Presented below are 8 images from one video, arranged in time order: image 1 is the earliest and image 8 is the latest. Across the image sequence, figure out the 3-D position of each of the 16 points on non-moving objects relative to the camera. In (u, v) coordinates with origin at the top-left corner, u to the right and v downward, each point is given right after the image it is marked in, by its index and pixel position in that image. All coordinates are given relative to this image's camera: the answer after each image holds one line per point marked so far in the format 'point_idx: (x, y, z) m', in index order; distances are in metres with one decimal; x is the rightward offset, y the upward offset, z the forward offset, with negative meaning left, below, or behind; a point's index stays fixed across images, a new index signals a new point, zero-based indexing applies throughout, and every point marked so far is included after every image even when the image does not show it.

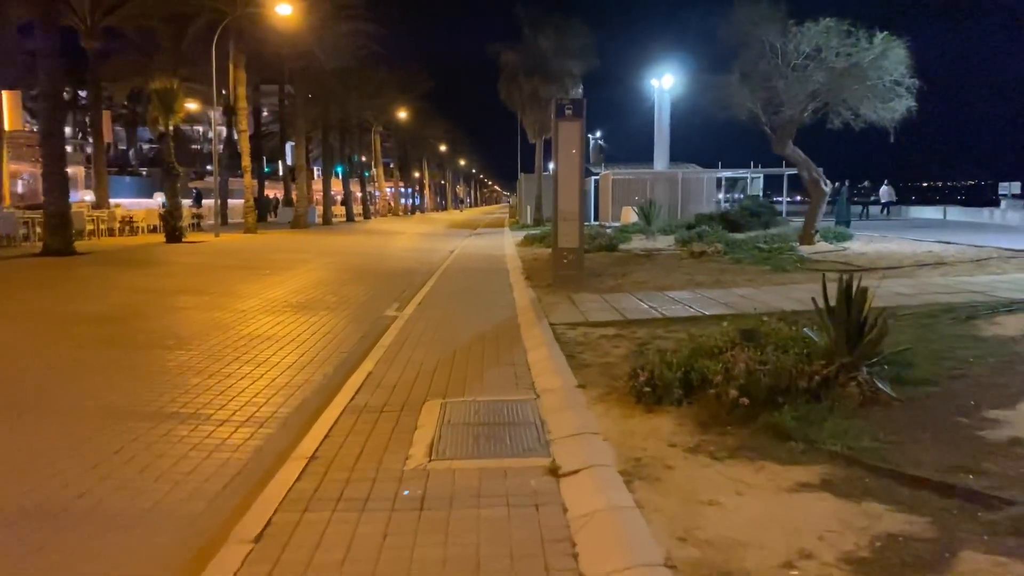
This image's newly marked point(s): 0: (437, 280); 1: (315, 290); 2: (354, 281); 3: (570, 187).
0: (-1.8, +0.2, +18.7) m
1: (-4.1, -0.1, +16.0) m
2: (-3.7, +0.1, +18.0) m
3: (+1.1, +1.9, +15.1) m
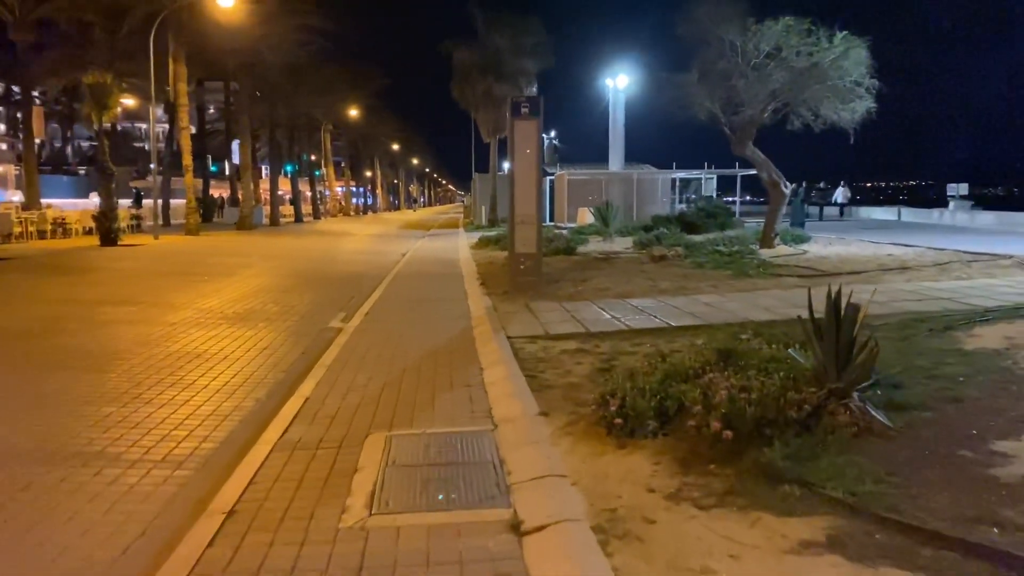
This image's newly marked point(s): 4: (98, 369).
0: (-2.8, 0.0, +17.8) m
1: (-5.0, -0.2, +15.0) m
2: (-4.7, 0.0, +17.0) m
3: (+0.3, +1.8, +14.4) m
4: (-4.7, -0.9, +8.9) m
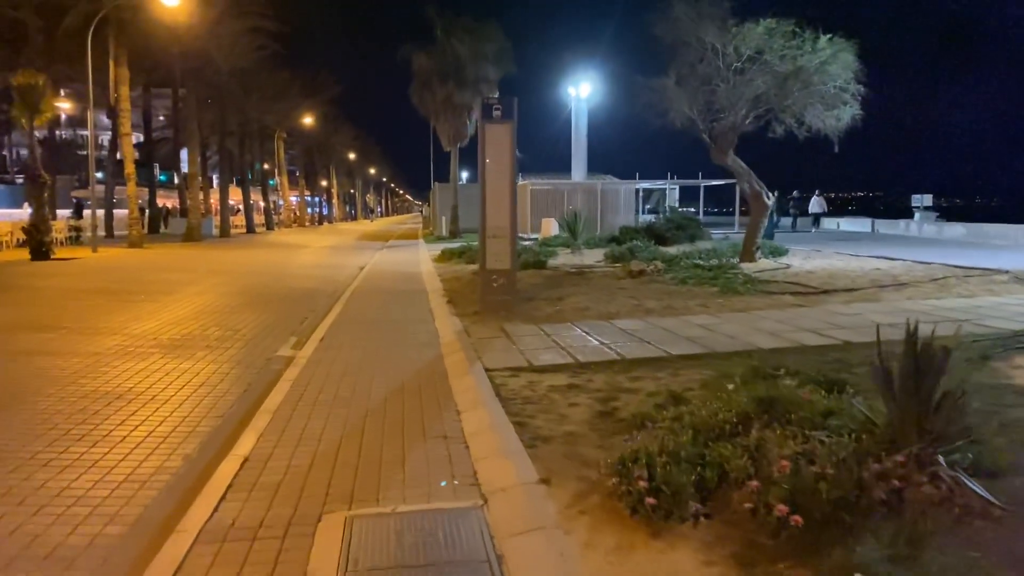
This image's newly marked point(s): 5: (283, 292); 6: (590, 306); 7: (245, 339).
0: (-3.5, -0.3, +16.3) m
1: (-5.4, -0.6, +13.4) m
2: (-5.3, -0.4, +15.4) m
3: (-0.2, +1.4, +13.1) m
4: (-4.9, -1.2, +7.3) m
5: (-5.3, -0.1, +18.5) m
6: (+1.3, -0.3, +13.0) m
7: (-4.0, -0.8, +12.1) m
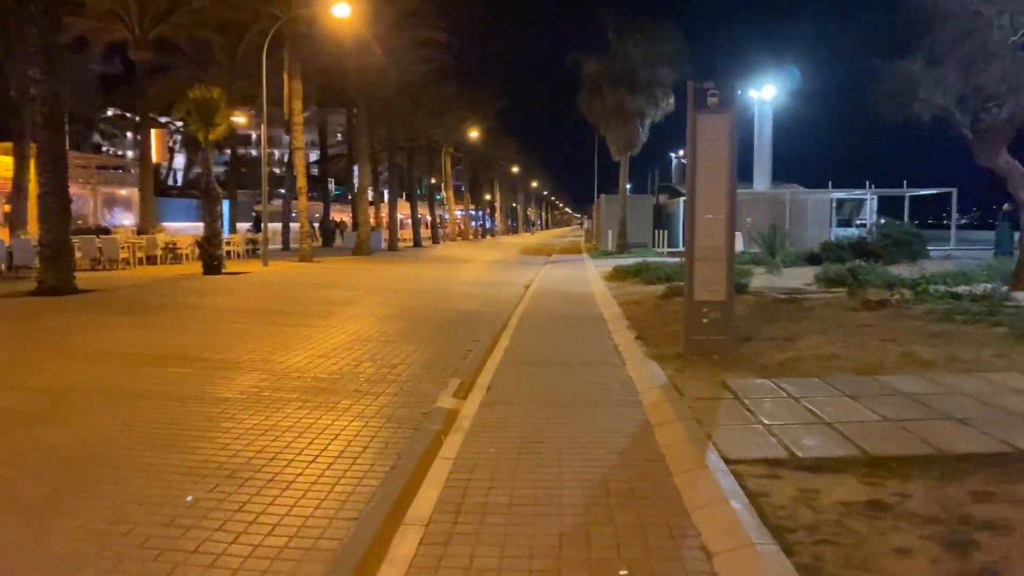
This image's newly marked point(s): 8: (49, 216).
0: (0.0, -0.8, +14.0) m
1: (-2.5, -1.0, +11.5) m
2: (-1.9, -0.8, +13.5) m
3: (+2.6, +1.0, +10.2) m
4: (-3.2, -1.5, +5.5) m
5: (-1.4, -0.6, +16.5) m
6: (+4.0, -0.8, +9.8) m
7: (-1.4, -1.2, +10.0) m
8: (-10.1, +1.6, +17.4) m
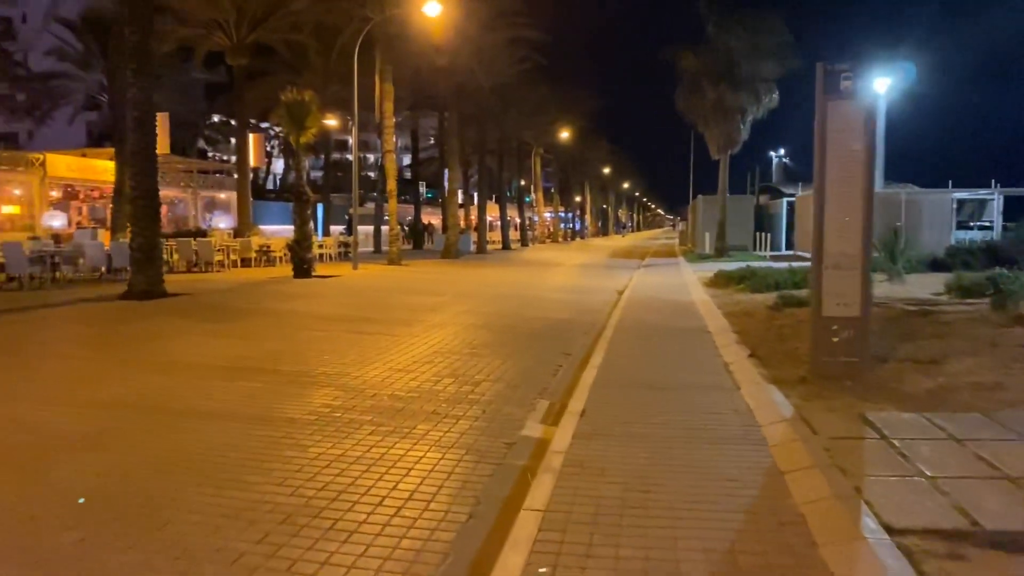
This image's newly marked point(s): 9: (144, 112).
0: (+1.5, -1.0, +12.8) m
1: (-1.3, -1.1, +10.7) m
2: (-0.4, -1.0, +12.6) m
3: (+3.7, +0.8, +8.8) m
4: (-2.6, -1.6, +4.7) m
5: (+0.4, -0.7, +15.5) m
6: (+5.0, -1.0, +8.2) m
7: (-0.3, -1.3, +9.0) m
8: (-8.2, +1.5, +17.4) m
9: (-8.0, +3.9, +17.3) m
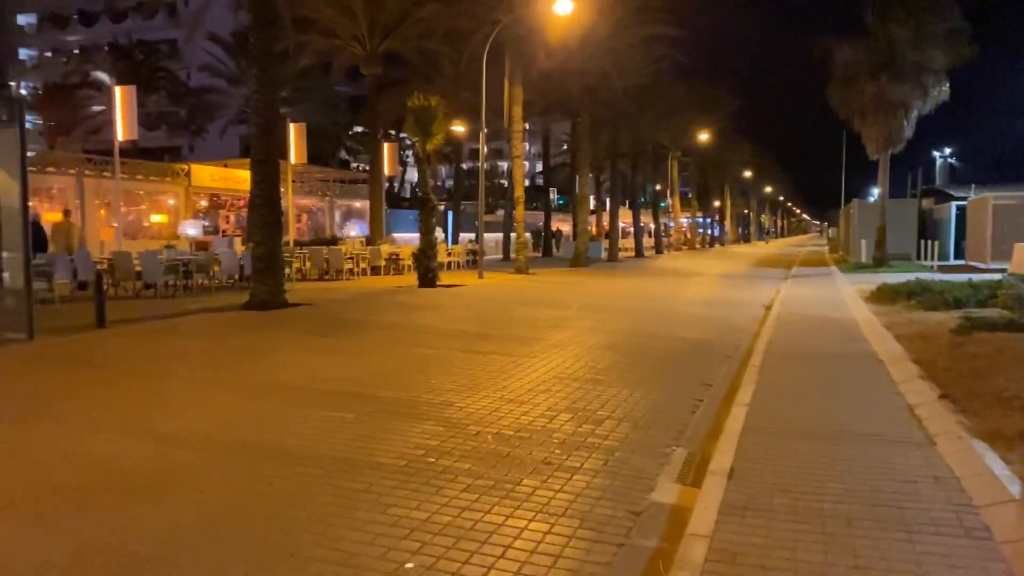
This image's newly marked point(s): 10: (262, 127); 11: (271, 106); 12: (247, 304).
0: (+3.4, -1.2, +11.0) m
1: (+0.2, -1.3, +9.3) m
2: (+1.4, -1.2, +11.1) m
3: (+4.8, +0.5, +6.7) m
4: (-2.1, -1.8, +3.7) m
5: (+2.7, -1.0, +13.8) m
6: (+6.0, -1.2, +5.9) m
7: (+0.9, -1.5, +7.6) m
8: (-5.4, +1.3, +17.1) m
9: (-5.3, +3.6, +17.0) m
10: (-5.4, +3.4, +17.0) m
11: (-5.2, +3.9, +17.0) m
12: (-5.7, -0.4, +17.2) m
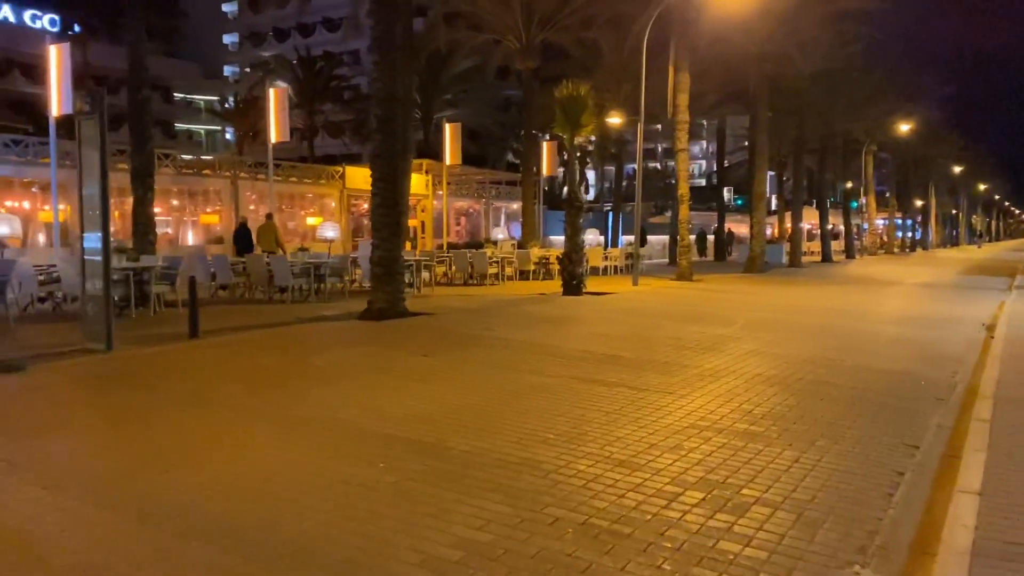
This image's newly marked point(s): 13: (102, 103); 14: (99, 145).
0: (+4.6, -1.5, +7.7) m
1: (+1.2, -1.5, +6.8) m
2: (+2.7, -1.4, +8.2) m
3: (+5.1, +0.3, +3.2) m
4: (-2.3, -1.9, +1.8) m
5: (+4.6, -1.3, +10.6) m
6: (+6.1, -1.5, +2.2) m
7: (+1.5, -1.7, +4.9) m
8: (-2.6, +1.1, +15.6) m
9: (-2.4, +3.5, +15.5) m
10: (-2.5, +3.3, +15.5) m
11: (-2.4, +3.8, +15.5) m
12: (-2.9, -0.5, +15.8) m
13: (-5.6, +2.5, +10.8) m
14: (-5.6, +1.9, +10.8) m
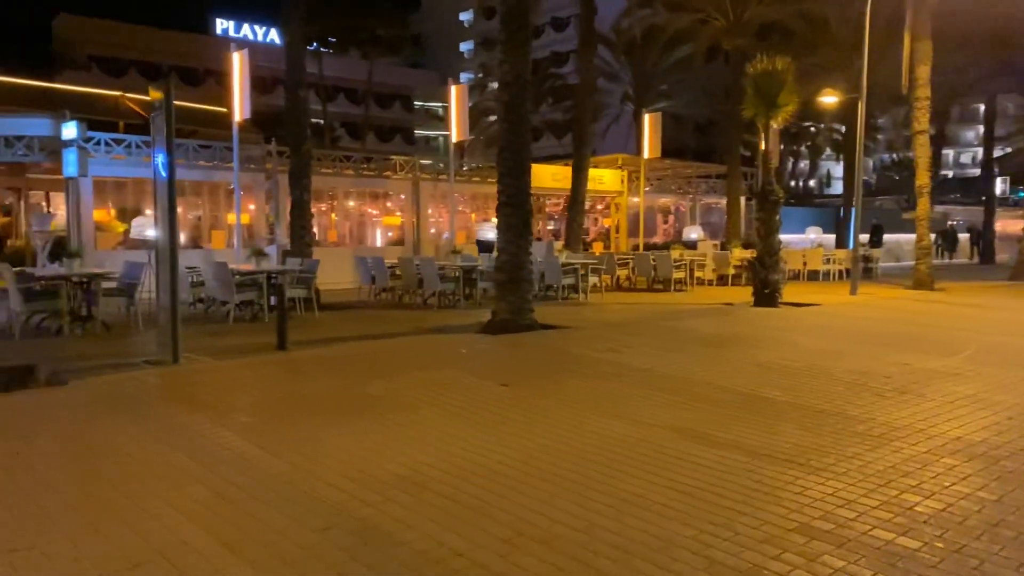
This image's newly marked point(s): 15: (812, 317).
0: (+4.5, -1.8, +4.2) m
1: (+0.9, -1.7, +4.3) m
2: (+2.8, -1.7, +5.3) m
3: (+3.7, 0.0, -0.3) m
4: (-3.9, -2.1, +0.5) m
5: (+5.3, -1.6, +7.0) m
6: (+4.3, -1.8, -1.6) m
7: (+0.6, -1.9, +2.4) m
8: (-0.1, +1.0, +13.8) m
9: (+0.1, +3.3, +13.7) m
10: (0.0, +3.1, +13.7) m
11: (+0.2, +3.6, +13.6) m
12: (-0.4, -0.7, +14.1) m
13: (-4.3, +2.4, +10.1) m
14: (-4.3, +1.8, +10.1) m
15: (+6.4, -0.6, +17.0) m
